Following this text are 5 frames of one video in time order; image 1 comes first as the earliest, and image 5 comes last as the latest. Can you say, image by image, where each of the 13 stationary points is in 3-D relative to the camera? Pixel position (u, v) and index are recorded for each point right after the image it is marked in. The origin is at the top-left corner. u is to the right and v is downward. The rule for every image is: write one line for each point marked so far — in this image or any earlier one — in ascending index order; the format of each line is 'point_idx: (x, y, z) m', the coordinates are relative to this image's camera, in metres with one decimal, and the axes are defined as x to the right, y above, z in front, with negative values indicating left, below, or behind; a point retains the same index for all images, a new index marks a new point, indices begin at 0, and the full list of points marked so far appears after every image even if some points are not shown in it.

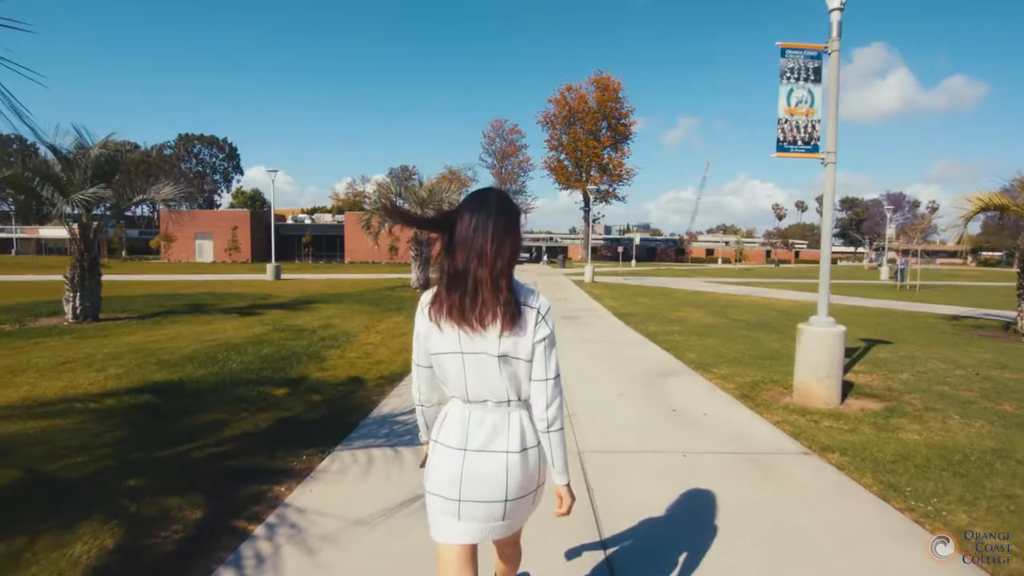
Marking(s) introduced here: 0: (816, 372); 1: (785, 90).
0: (+3.1, -0.9, +5.5) m
1: (+2.8, +2.0, +5.5) m
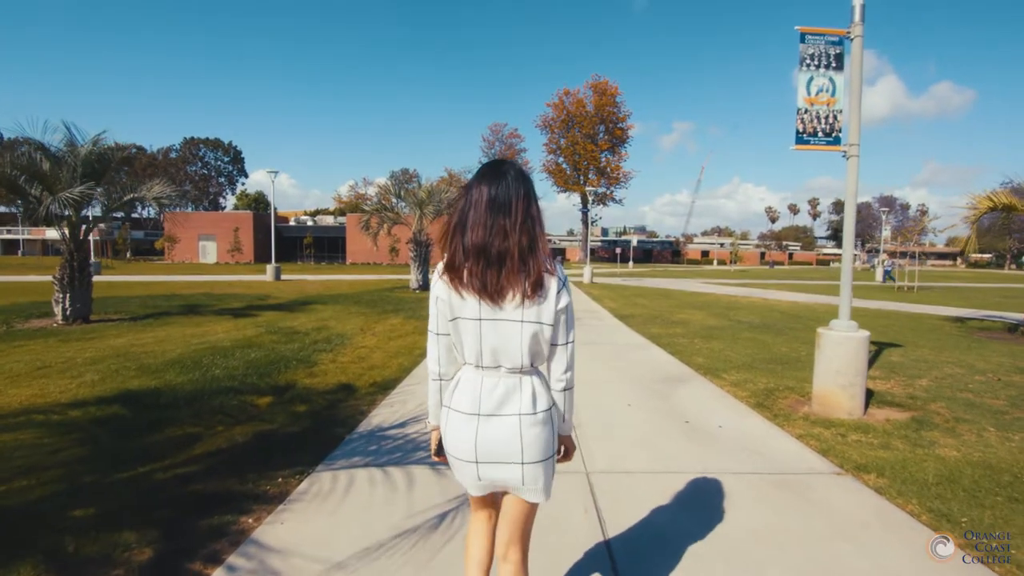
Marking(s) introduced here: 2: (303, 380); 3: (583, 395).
0: (+3.1, -0.9, +5.2) m
1: (+2.8, +2.0, +5.1) m
2: (-2.5, -1.1, +6.5) m
3: (+0.8, -1.2, +5.9) m
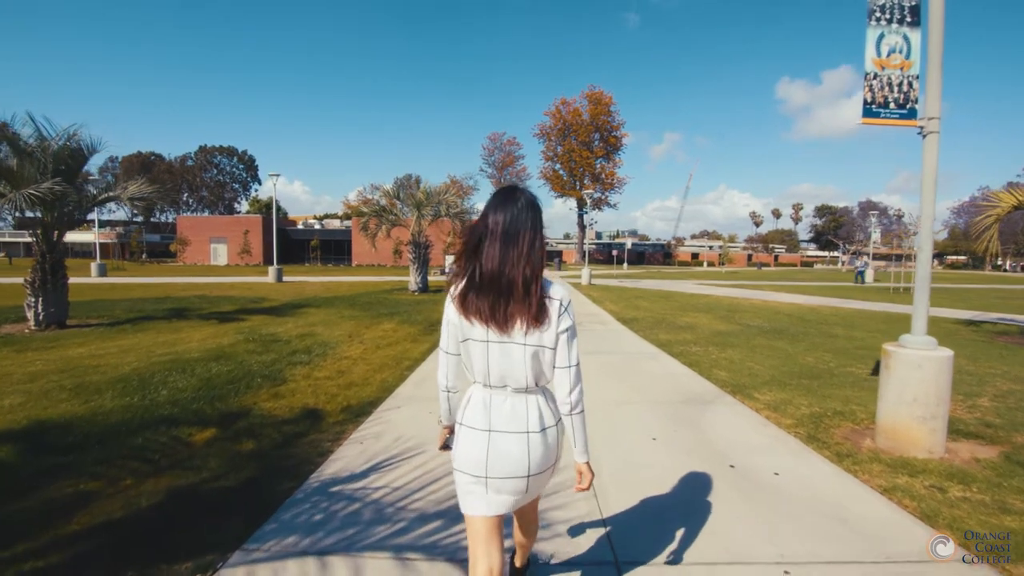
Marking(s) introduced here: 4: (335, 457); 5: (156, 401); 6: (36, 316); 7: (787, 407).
0: (+3.1, -0.9, +4.2) m
1: (+2.7, +1.9, +4.1) m
2: (-2.5, -1.2, +5.4) m
3: (+0.8, -1.3, +4.9) m
4: (-1.3, -1.2, +3.9) m
5: (-3.5, -1.1, +5.2) m
6: (-11.2, -0.6, +12.6) m
7: (+2.9, -1.3, +5.7) m
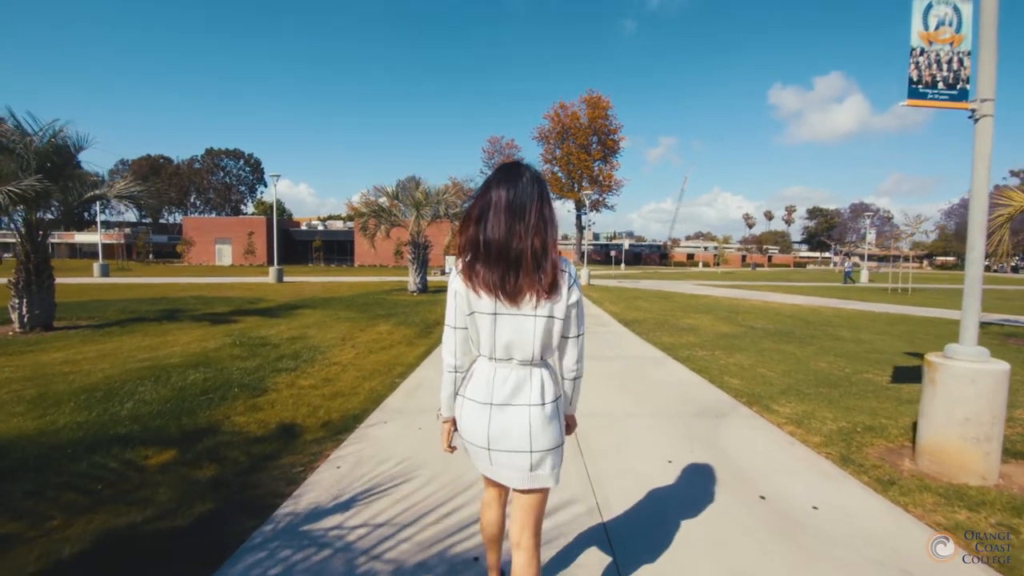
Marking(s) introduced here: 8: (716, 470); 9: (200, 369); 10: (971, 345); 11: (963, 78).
0: (+3.1, -1.0, +3.7) m
1: (+2.7, +1.9, +3.6) m
2: (-2.5, -1.2, +5.0) m
3: (+0.8, -1.3, +4.4) m
4: (-1.3, -1.2, +3.4) m
5: (-3.5, -1.1, +4.7) m
6: (-11.2, -0.7, +12.1) m
7: (+2.9, -1.3, +5.2) m
8: (+1.5, -1.3, +4.0) m
9: (-4.4, -1.1, +7.6) m
10: (+3.2, -0.4, +3.8) m
11: (+3.0, +1.4, +3.6) m
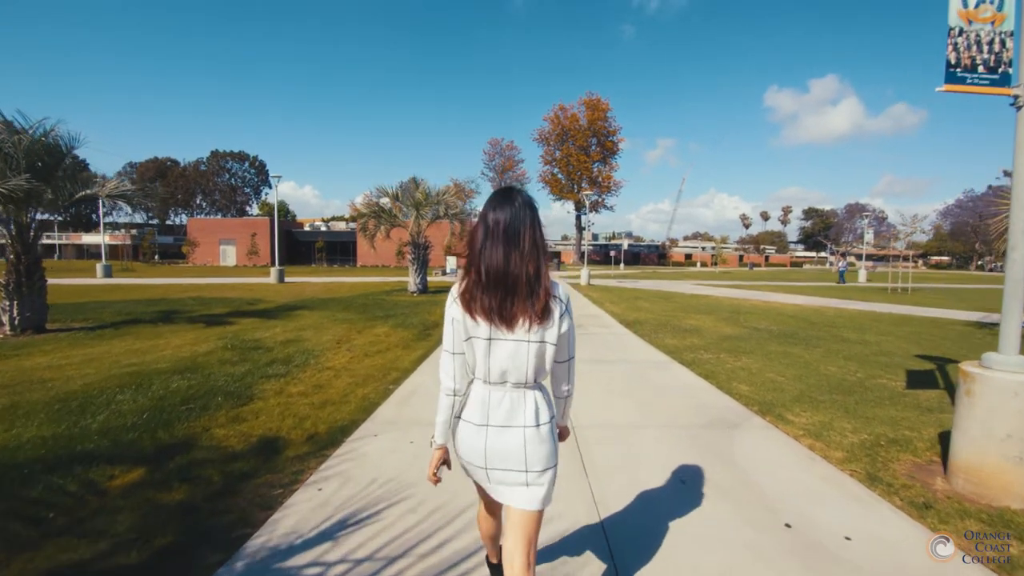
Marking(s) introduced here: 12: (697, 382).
0: (+3.1, -1.0, +3.3) m
1: (+2.7, +1.9, +3.3) m
2: (-2.6, -1.2, +4.6) m
3: (+0.8, -1.3, +4.1) m
4: (-1.3, -1.3, +3.1) m
5: (-3.5, -1.2, +4.4) m
6: (-11.2, -0.7, +11.8) m
7: (+2.9, -1.3, +4.9) m
8: (+1.5, -1.3, +3.6) m
9: (-4.4, -1.2, +7.3) m
10: (+3.2, -0.4, +3.5) m
11: (+3.0, +1.4, +3.3) m
12: (+2.5, -1.3, +7.3) m
